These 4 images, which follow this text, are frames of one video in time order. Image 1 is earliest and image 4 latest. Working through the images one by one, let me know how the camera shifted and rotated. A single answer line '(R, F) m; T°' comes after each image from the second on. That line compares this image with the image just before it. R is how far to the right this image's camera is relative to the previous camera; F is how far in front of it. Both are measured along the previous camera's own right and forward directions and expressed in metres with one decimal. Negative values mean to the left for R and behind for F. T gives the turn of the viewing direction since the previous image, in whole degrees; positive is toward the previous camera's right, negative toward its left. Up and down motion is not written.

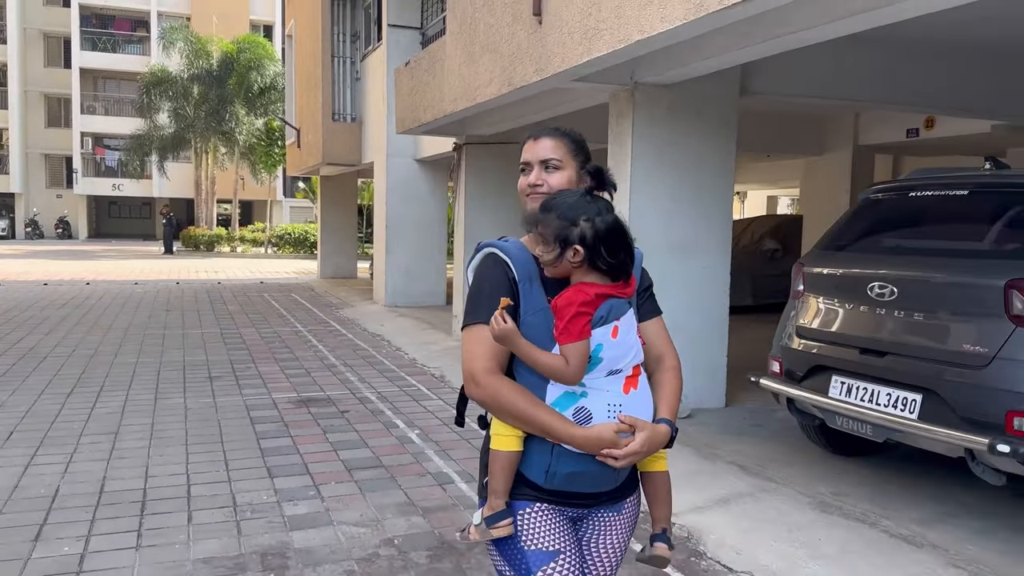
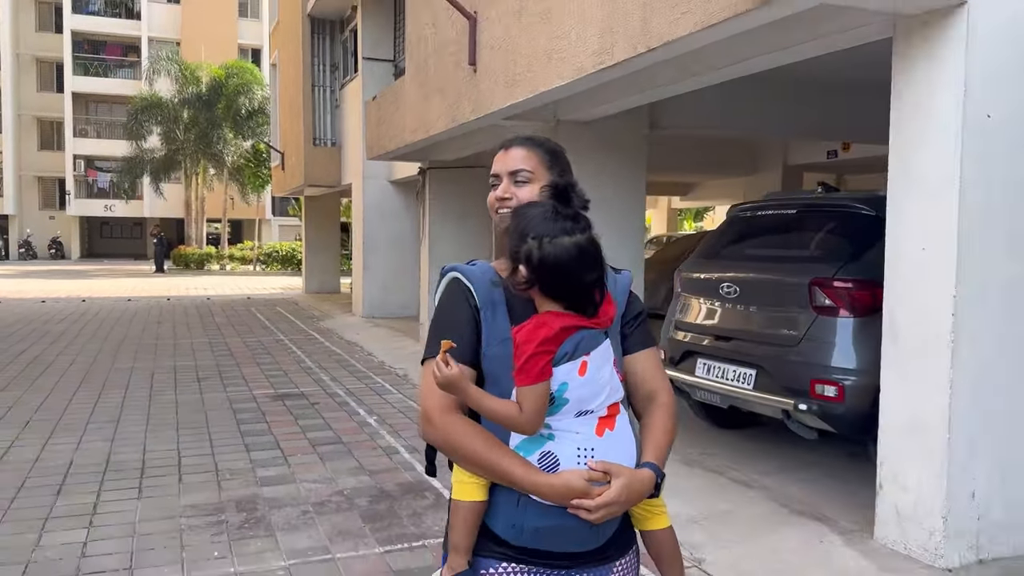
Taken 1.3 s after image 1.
(+0.4, -1.0) m; +1°
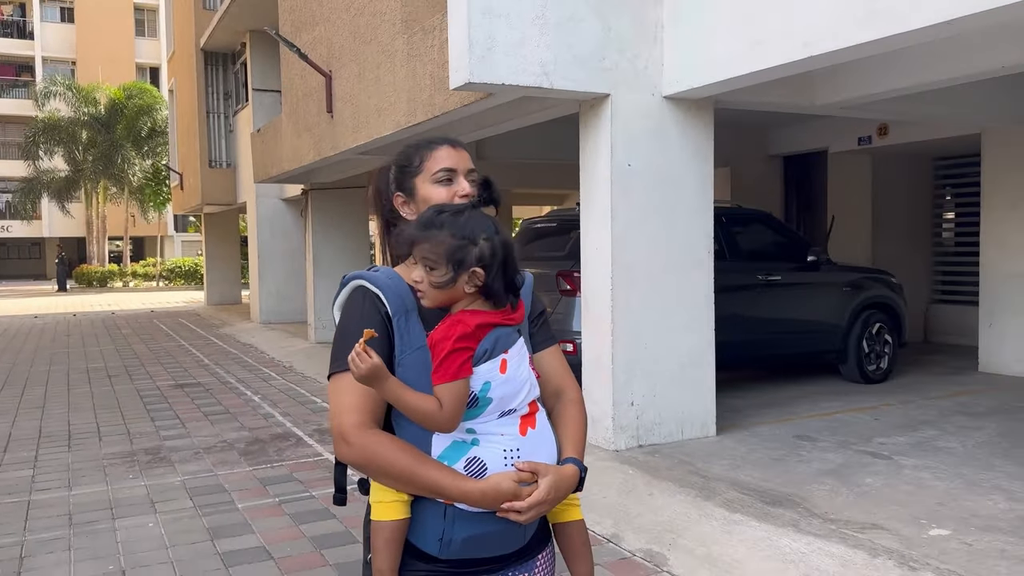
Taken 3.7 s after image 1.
(+0.6, -1.9) m; +6°
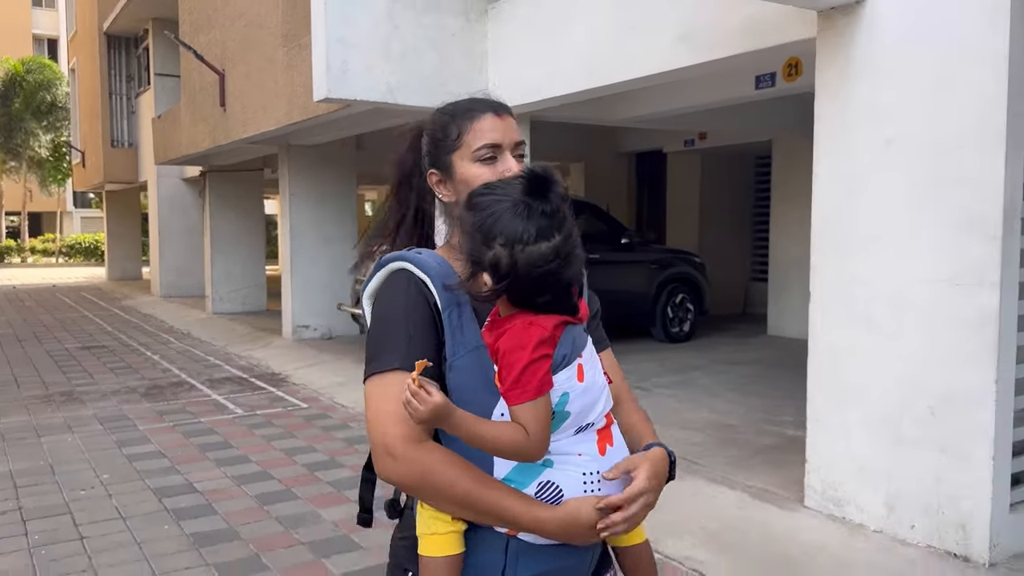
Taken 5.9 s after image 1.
(+0.5, -1.6) m; +6°
